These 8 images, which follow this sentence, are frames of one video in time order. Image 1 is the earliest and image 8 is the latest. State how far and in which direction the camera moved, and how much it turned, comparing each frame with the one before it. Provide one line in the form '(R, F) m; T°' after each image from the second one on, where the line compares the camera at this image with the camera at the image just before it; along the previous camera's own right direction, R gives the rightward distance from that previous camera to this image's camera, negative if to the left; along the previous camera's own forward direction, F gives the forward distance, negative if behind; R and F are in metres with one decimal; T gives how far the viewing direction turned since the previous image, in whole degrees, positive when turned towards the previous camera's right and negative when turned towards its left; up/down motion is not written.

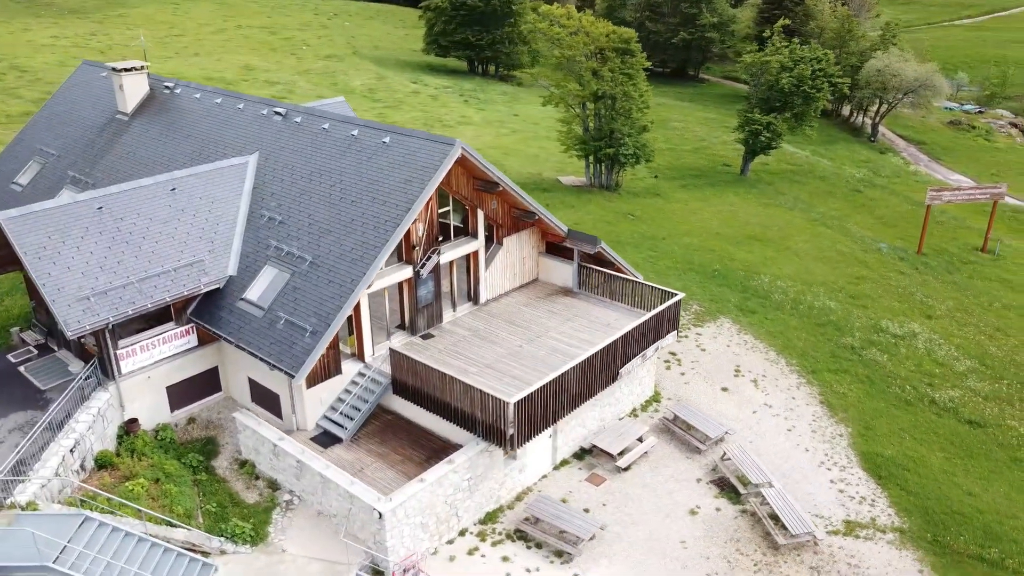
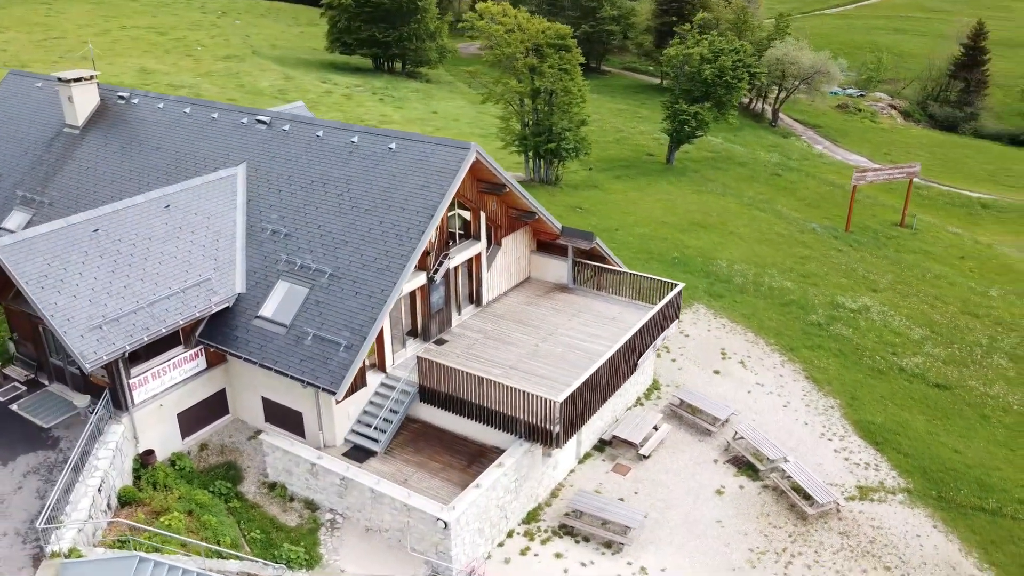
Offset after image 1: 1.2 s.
(-3.3, +0.1) m; +8°
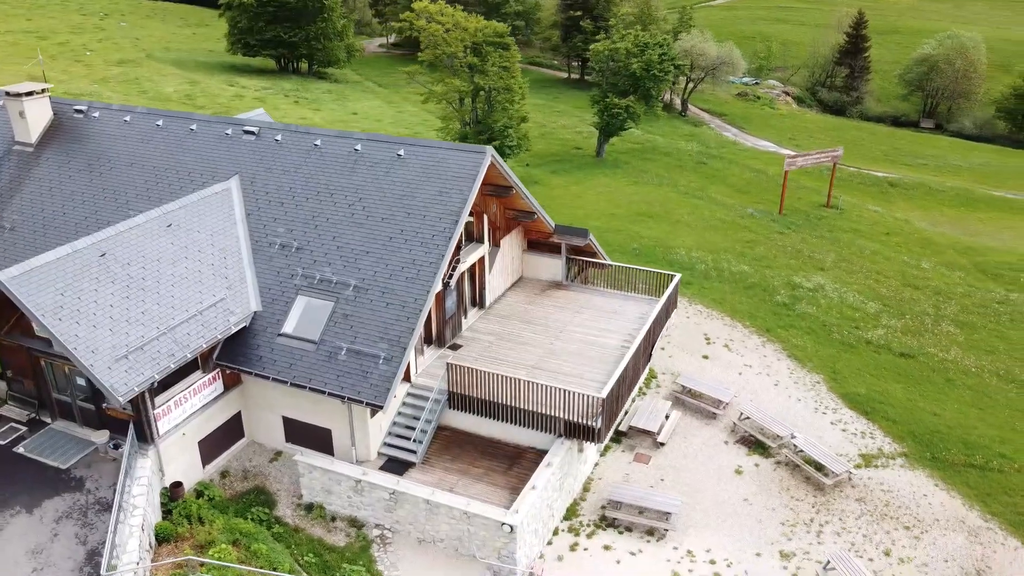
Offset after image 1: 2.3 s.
(-3.2, +0.1) m; +8°
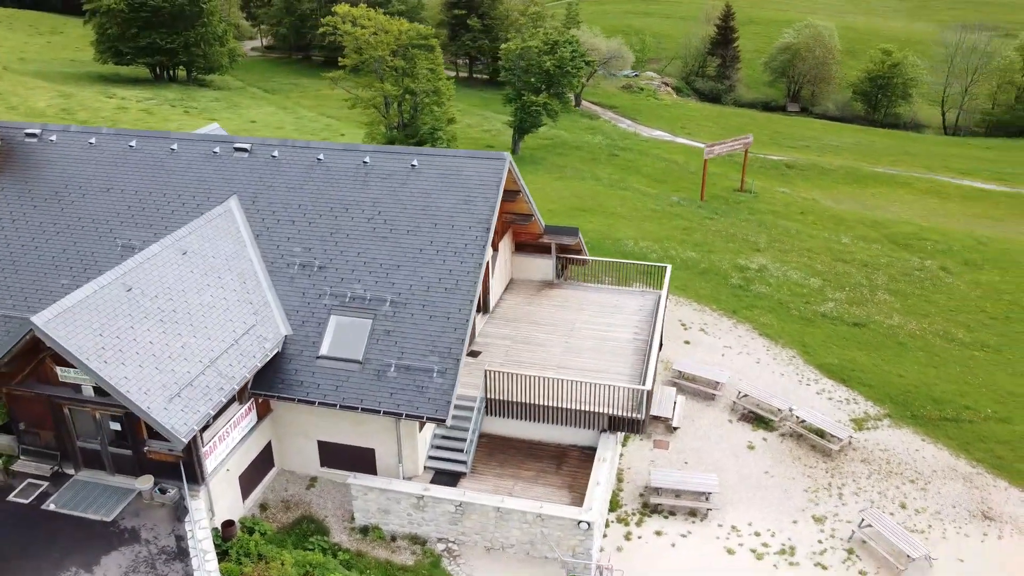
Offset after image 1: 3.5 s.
(-3.9, +0.1) m; +9°
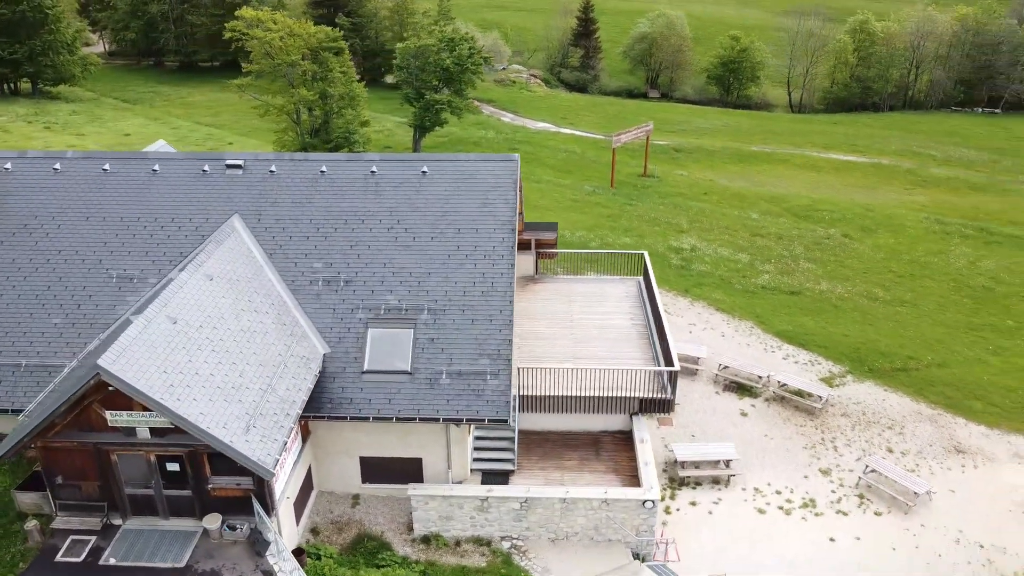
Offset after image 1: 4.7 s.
(-4.2, 0.0) m; +10°
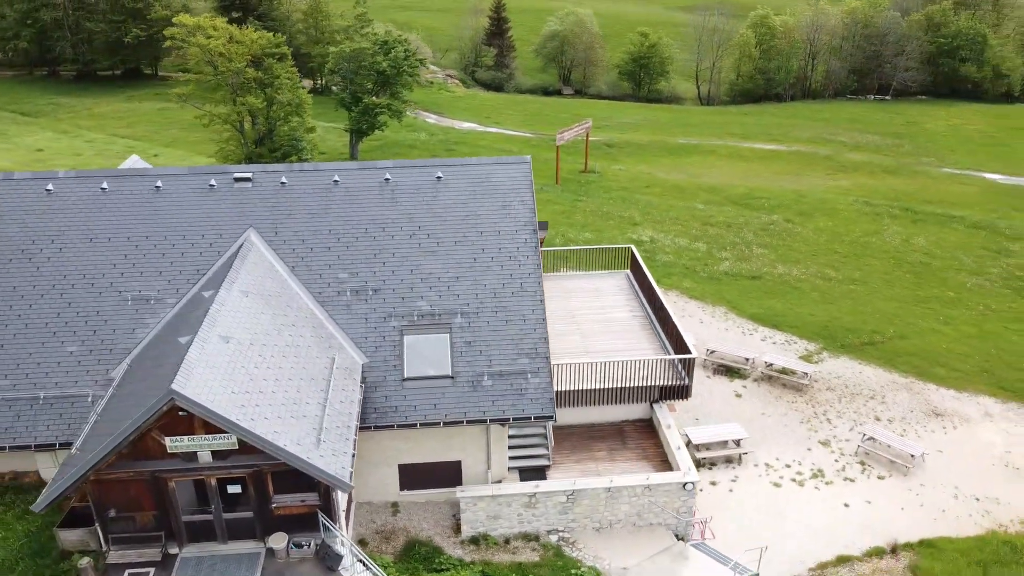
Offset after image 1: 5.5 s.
(-3.0, -0.2) m; +7°
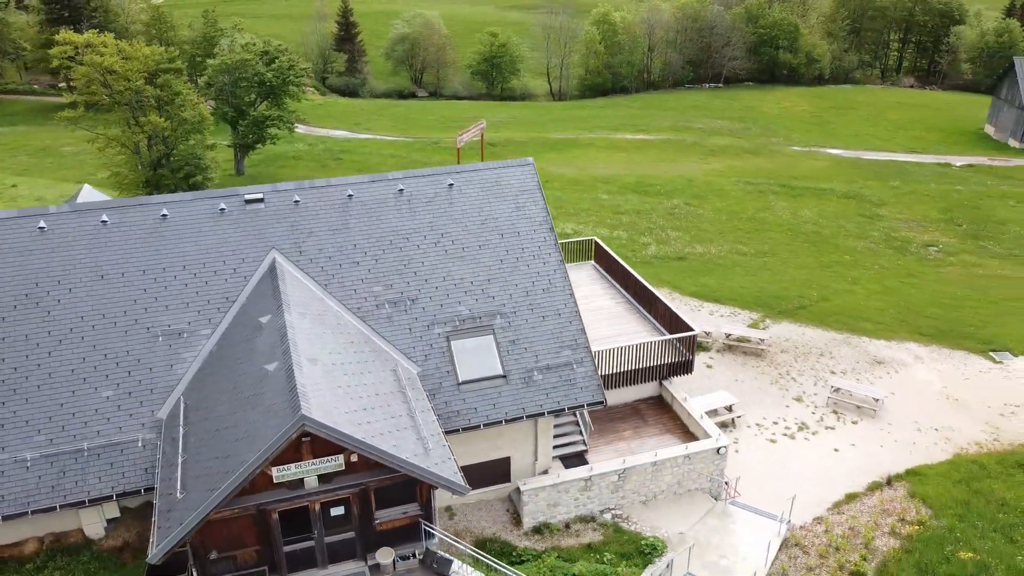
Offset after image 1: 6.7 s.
(-4.7, -0.3) m; +12°
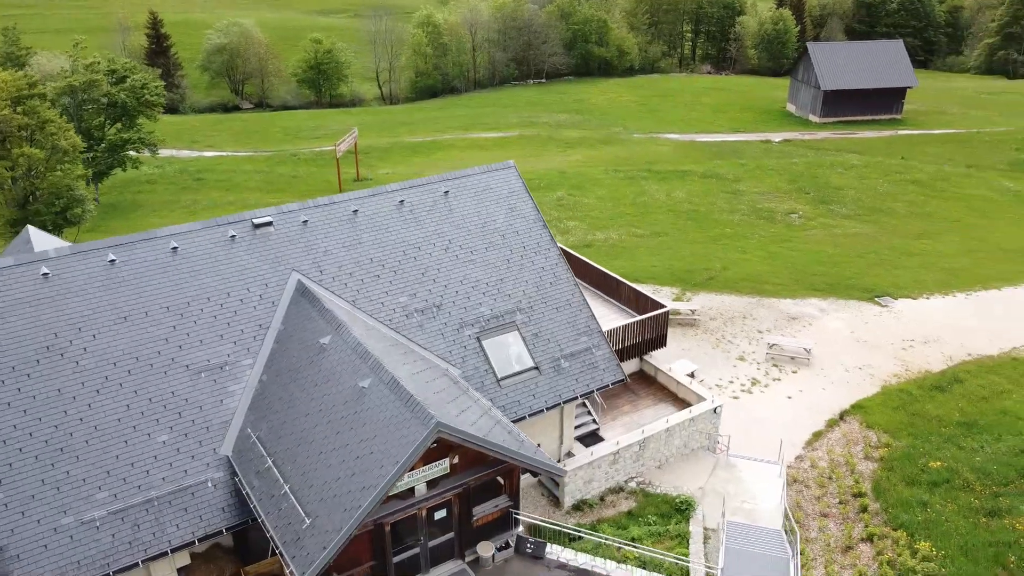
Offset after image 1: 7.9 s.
(-5.0, -0.4) m; +13°
